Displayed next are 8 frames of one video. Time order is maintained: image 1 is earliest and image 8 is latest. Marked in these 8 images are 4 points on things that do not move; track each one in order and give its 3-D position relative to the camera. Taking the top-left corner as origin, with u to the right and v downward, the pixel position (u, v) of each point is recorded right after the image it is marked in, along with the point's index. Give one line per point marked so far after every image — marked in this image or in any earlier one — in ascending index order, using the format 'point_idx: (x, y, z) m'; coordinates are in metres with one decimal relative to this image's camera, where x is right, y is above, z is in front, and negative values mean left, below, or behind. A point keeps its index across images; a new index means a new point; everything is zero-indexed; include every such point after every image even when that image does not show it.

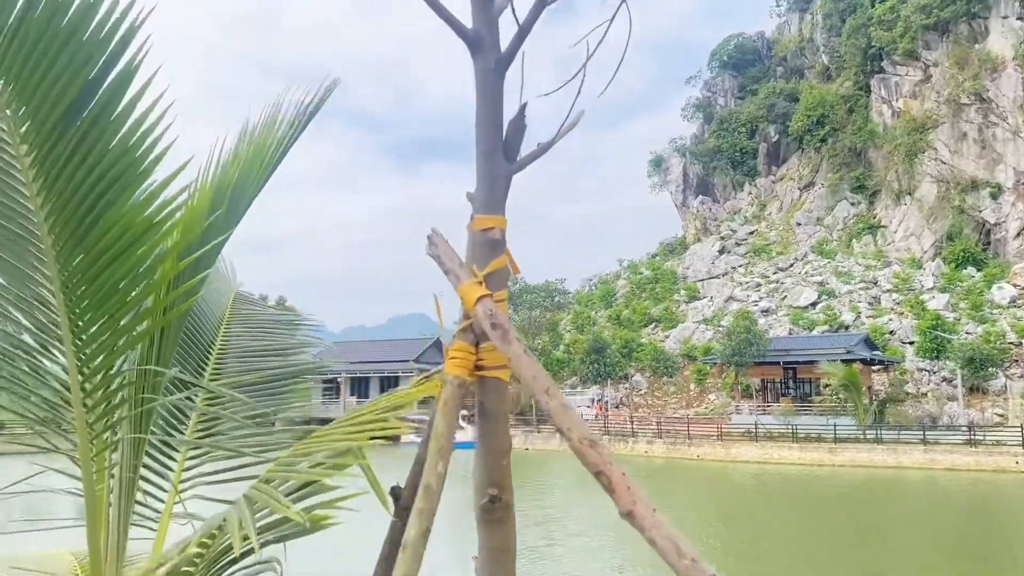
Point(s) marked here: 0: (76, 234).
0: (-0.7, +0.1, +1.4) m
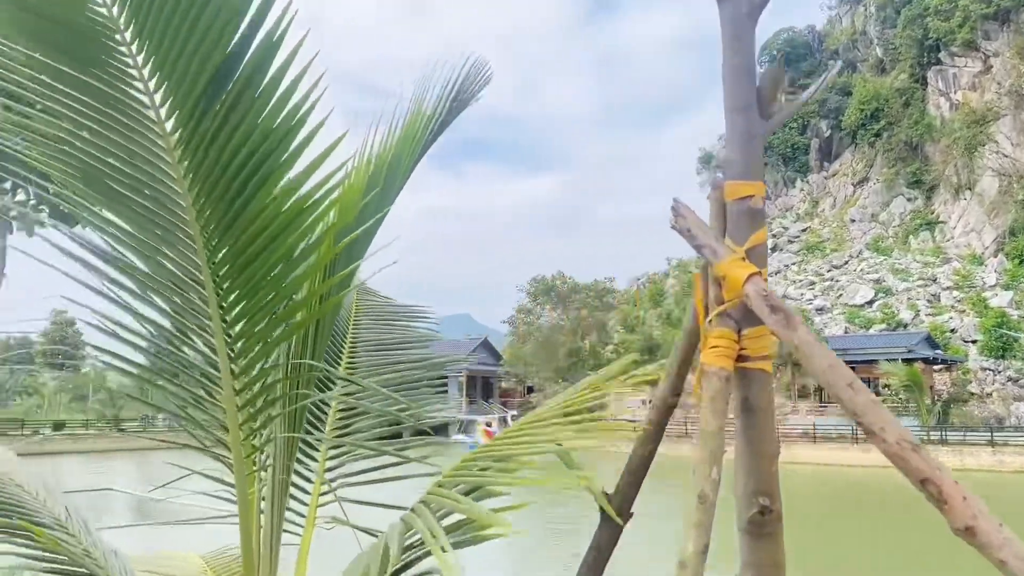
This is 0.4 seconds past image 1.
0: (-0.4, +0.1, +1.3) m
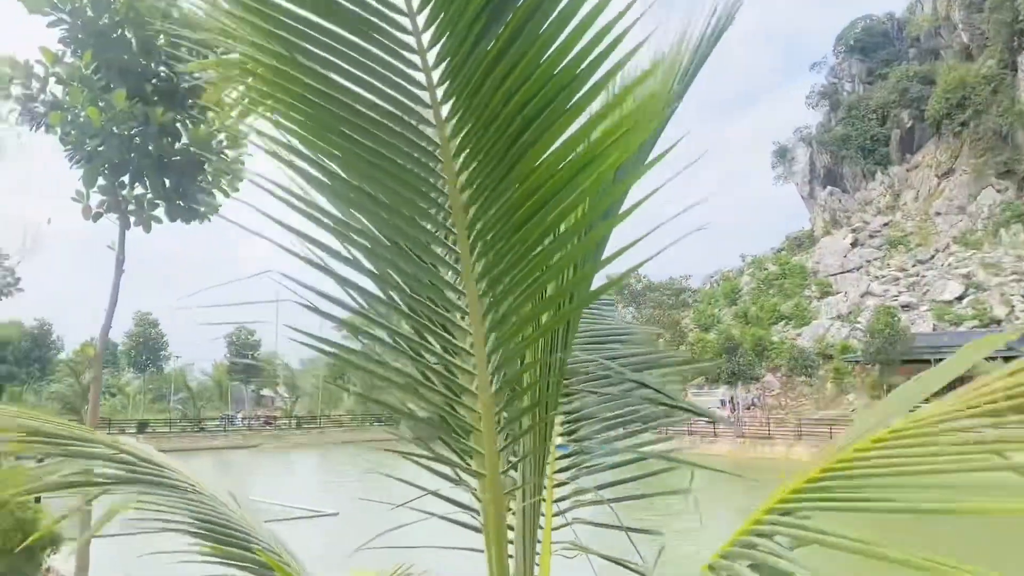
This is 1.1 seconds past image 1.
0: (0.0, +0.1, +1.0) m
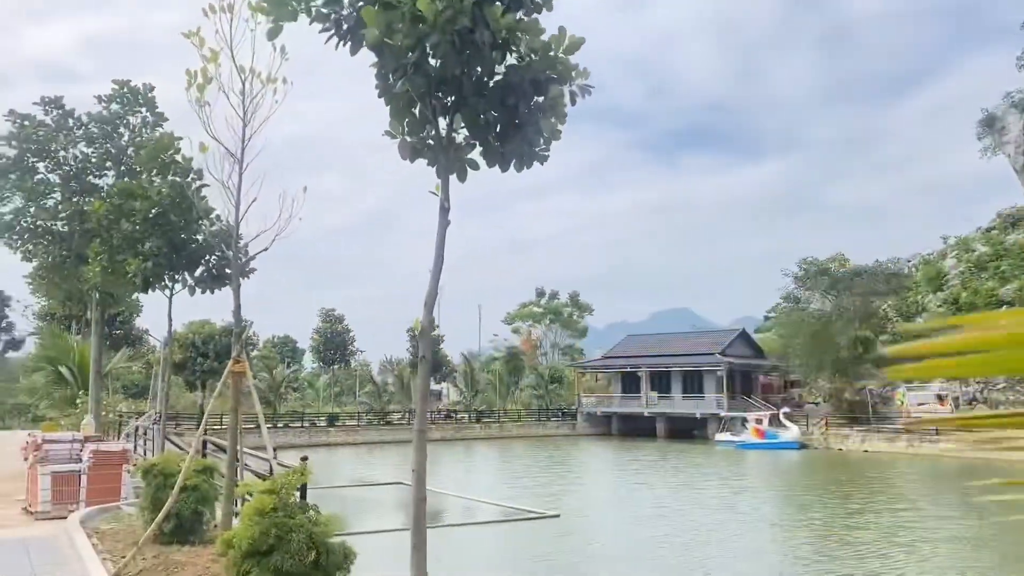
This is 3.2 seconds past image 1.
0: (+0.9, +0.3, -0.1) m
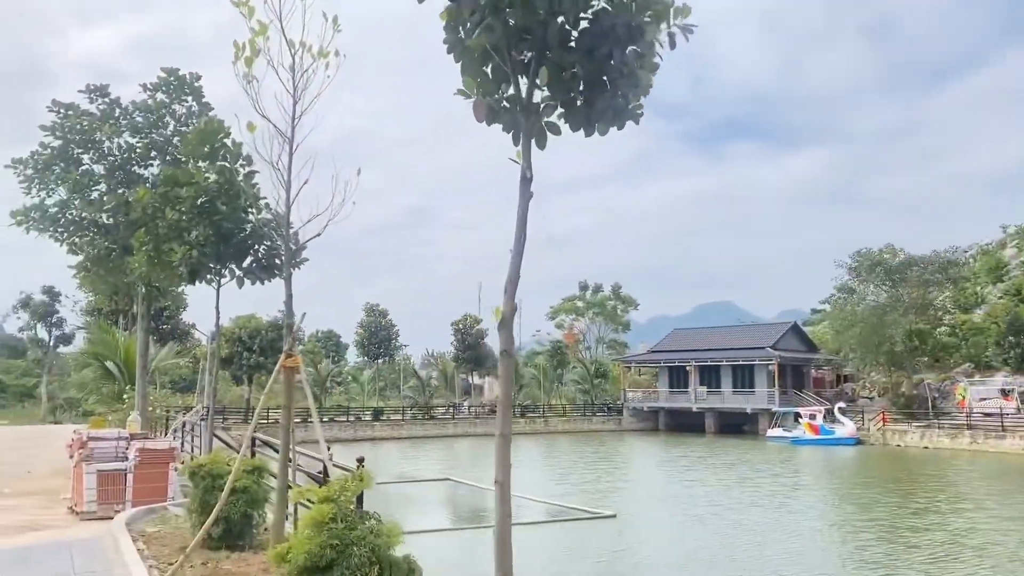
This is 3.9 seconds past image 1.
0: (+1.1, +0.3, -0.5) m
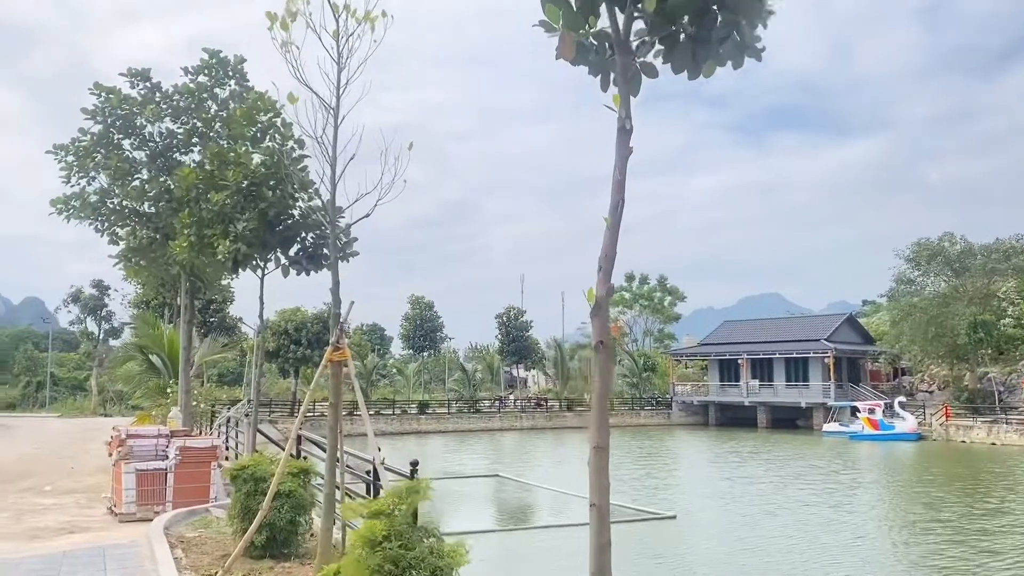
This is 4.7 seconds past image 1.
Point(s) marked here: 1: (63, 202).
0: (+1.1, +0.4, -1.0) m
1: (-4.4, +0.8, +8.8) m
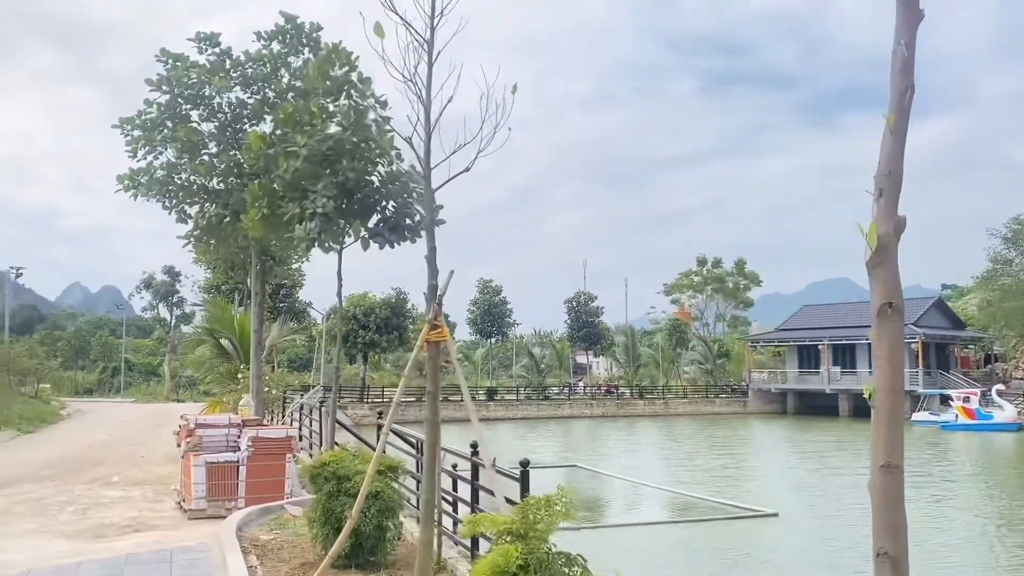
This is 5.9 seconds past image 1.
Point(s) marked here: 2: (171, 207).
0: (+1.3, +0.4, -1.8) m
1: (-3.6, +1.0, +8.3) m
2: (-3.3, +0.8, +8.6) m
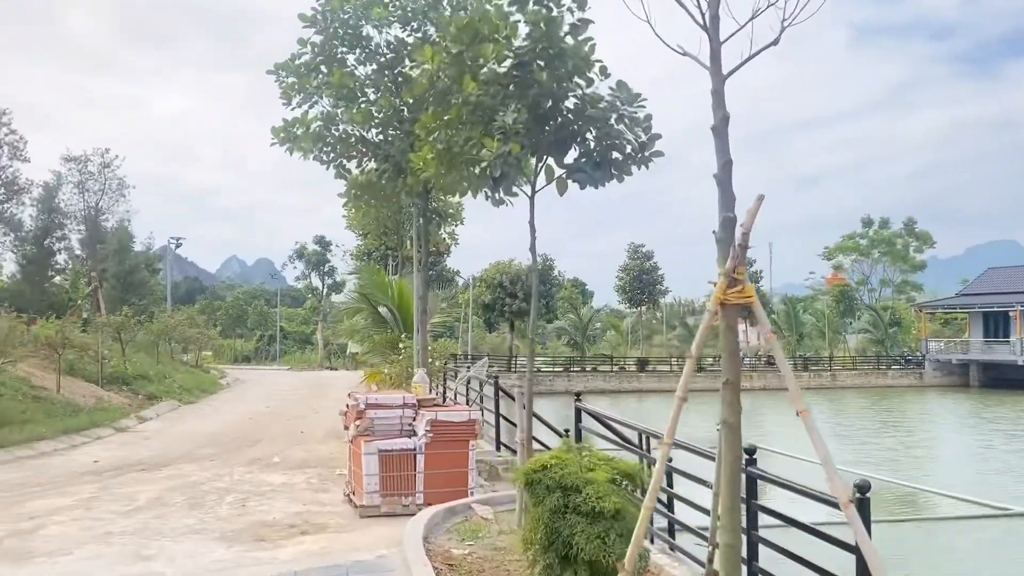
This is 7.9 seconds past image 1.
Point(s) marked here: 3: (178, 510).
0: (+1.3, +0.4, -3.1) m
1: (-2.0, +1.3, +7.6) m
2: (-1.6, +1.1, +7.8) m
3: (-1.8, -1.2, +4.8) m
